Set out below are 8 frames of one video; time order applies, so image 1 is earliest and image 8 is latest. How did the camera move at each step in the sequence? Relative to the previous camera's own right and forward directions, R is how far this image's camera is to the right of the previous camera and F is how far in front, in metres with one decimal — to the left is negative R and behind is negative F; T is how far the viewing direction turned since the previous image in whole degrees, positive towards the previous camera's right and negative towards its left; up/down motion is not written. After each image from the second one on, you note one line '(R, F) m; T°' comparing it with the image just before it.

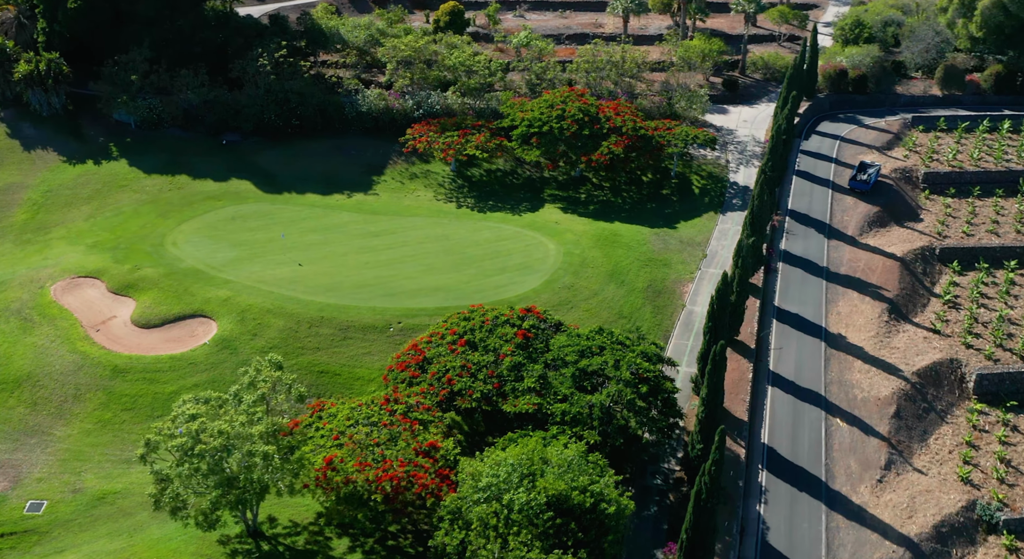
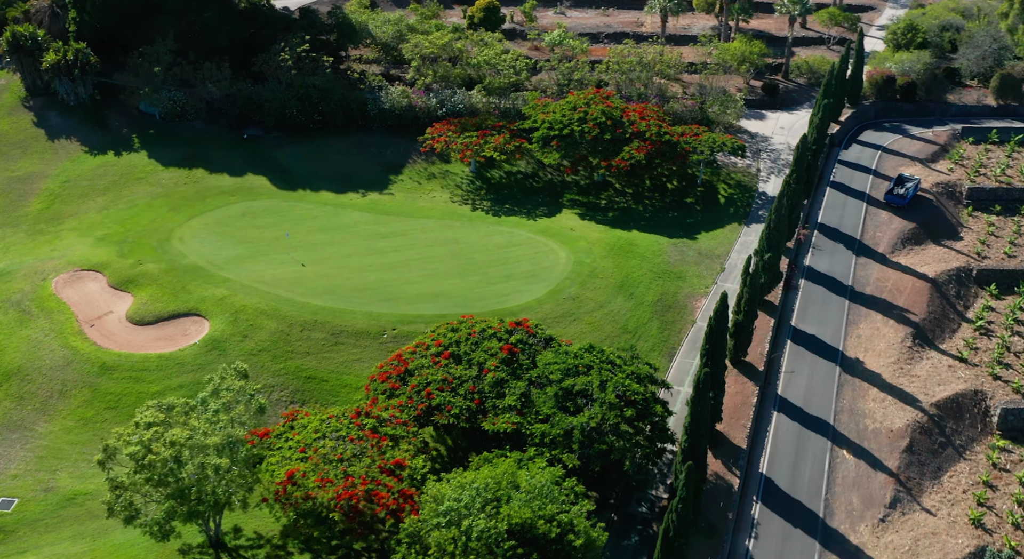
(+3.2, +1.7) m; -4°
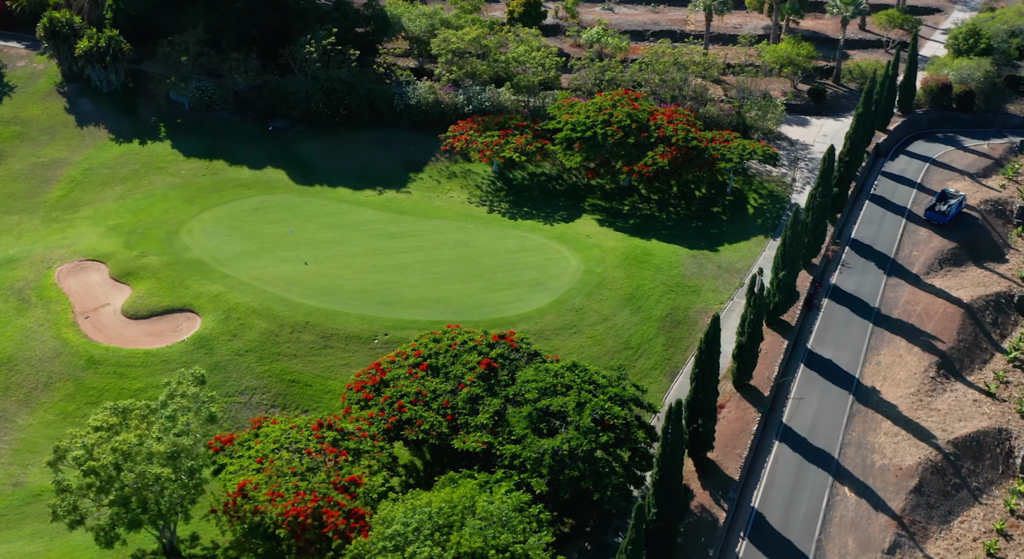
(+3.8, +1.9) m; -4°
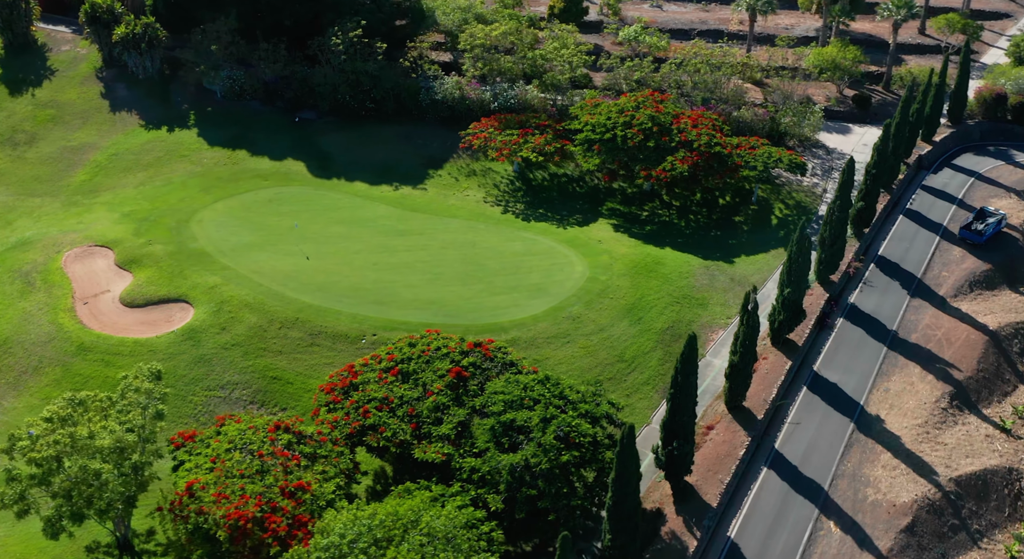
(+4.1, +1.4) m; -5°
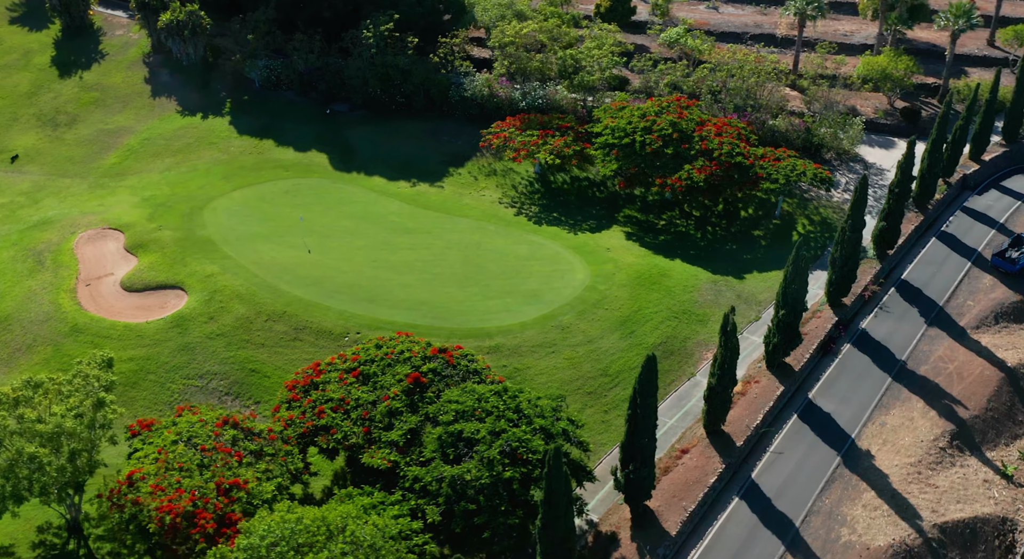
(+4.9, +1.2) m; -6°
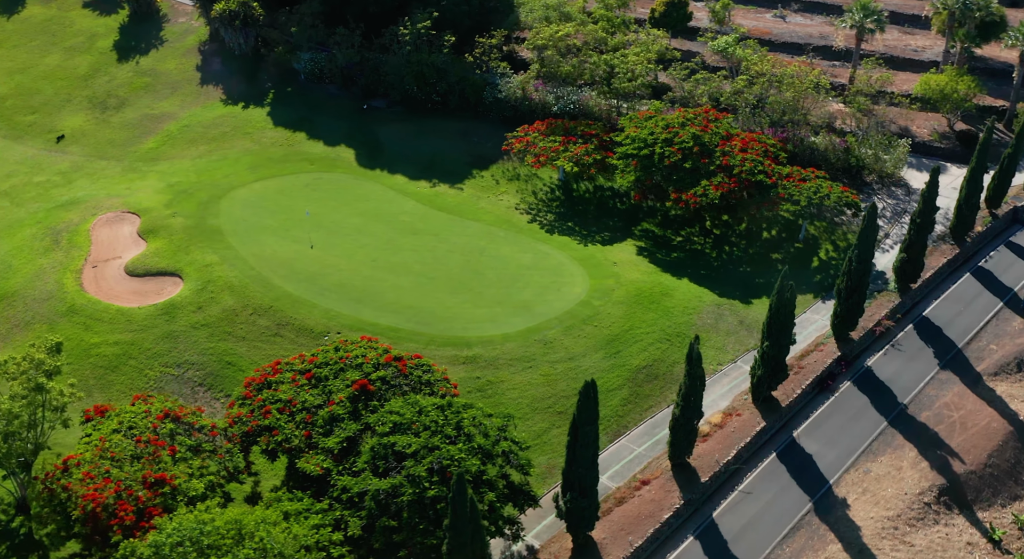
(+5.7, +1.5) m; -6°
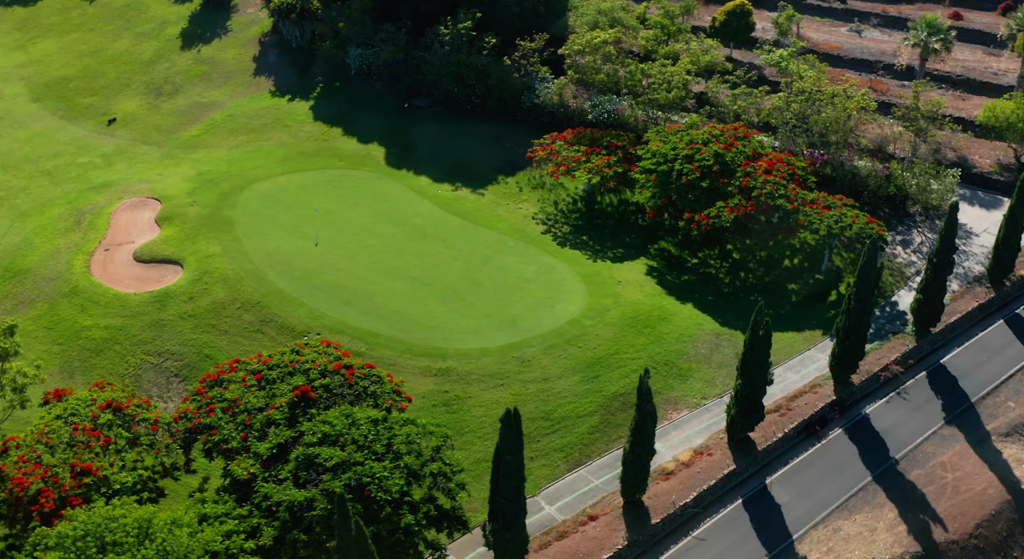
(+6.1, +1.8) m; -7°
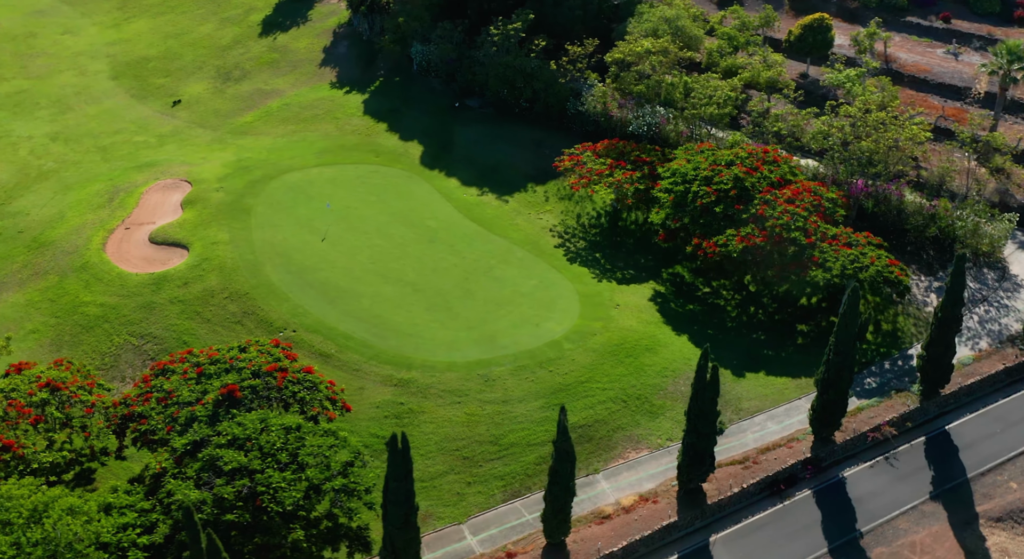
(+7.5, +2.3) m; -9°
